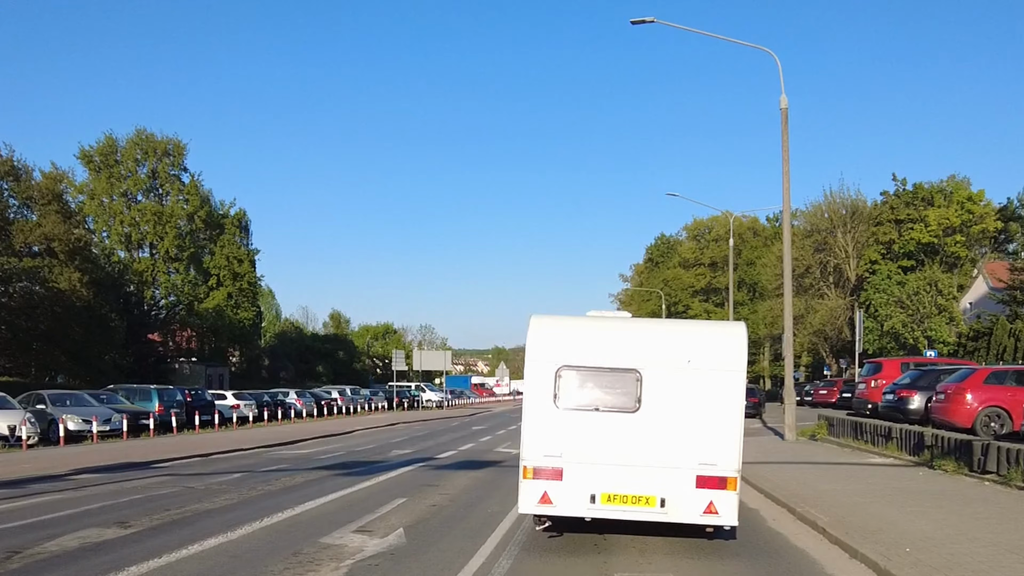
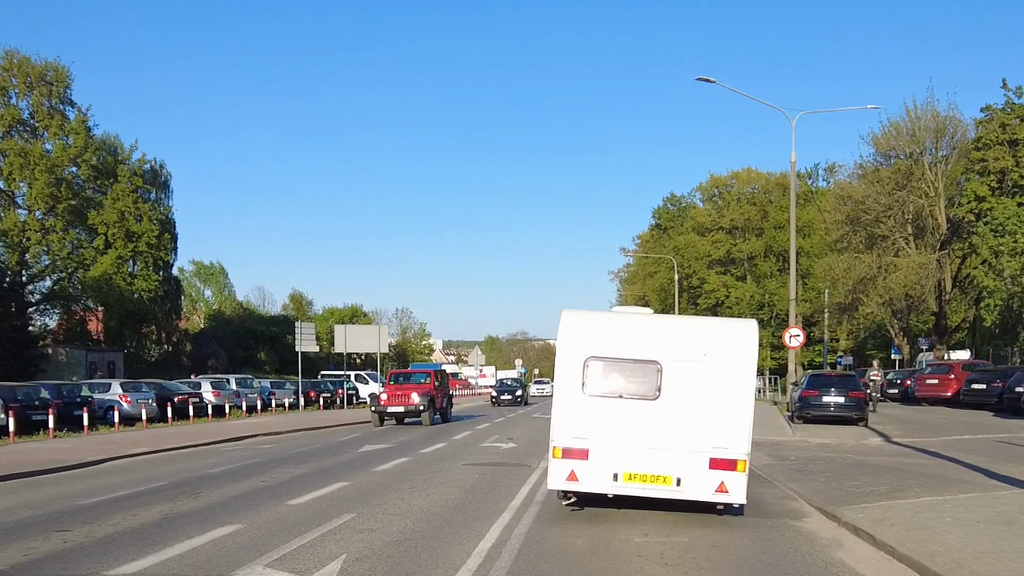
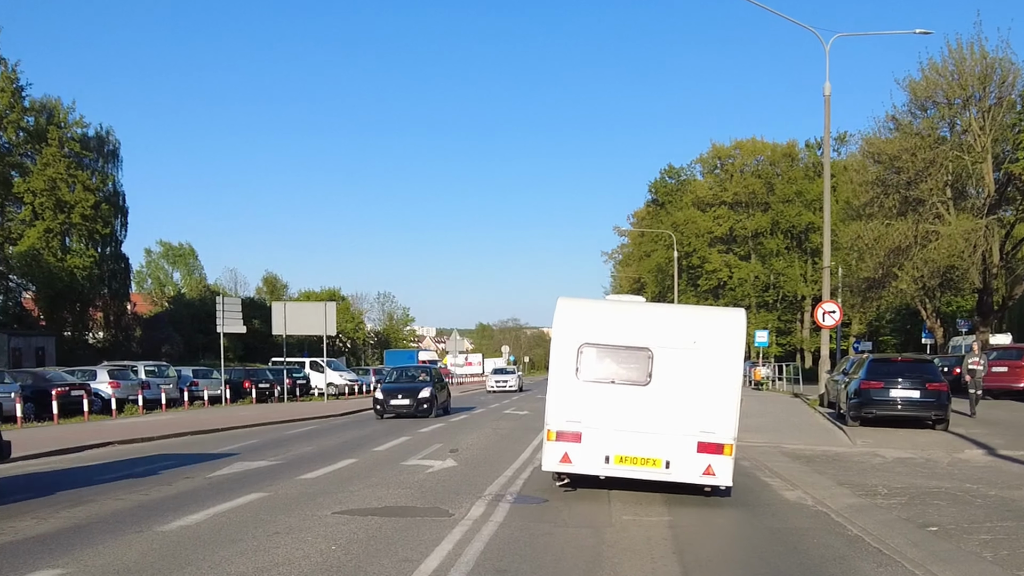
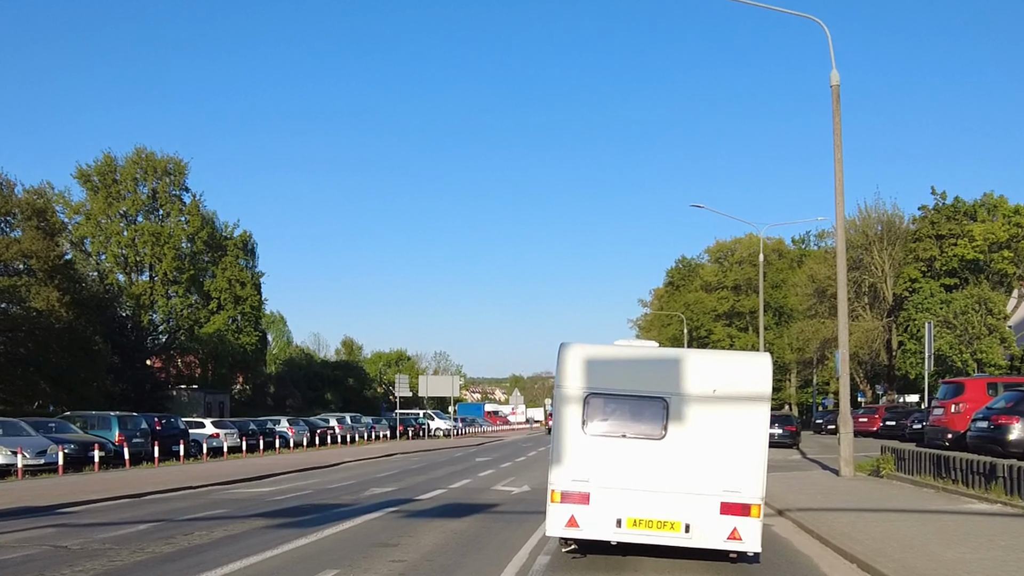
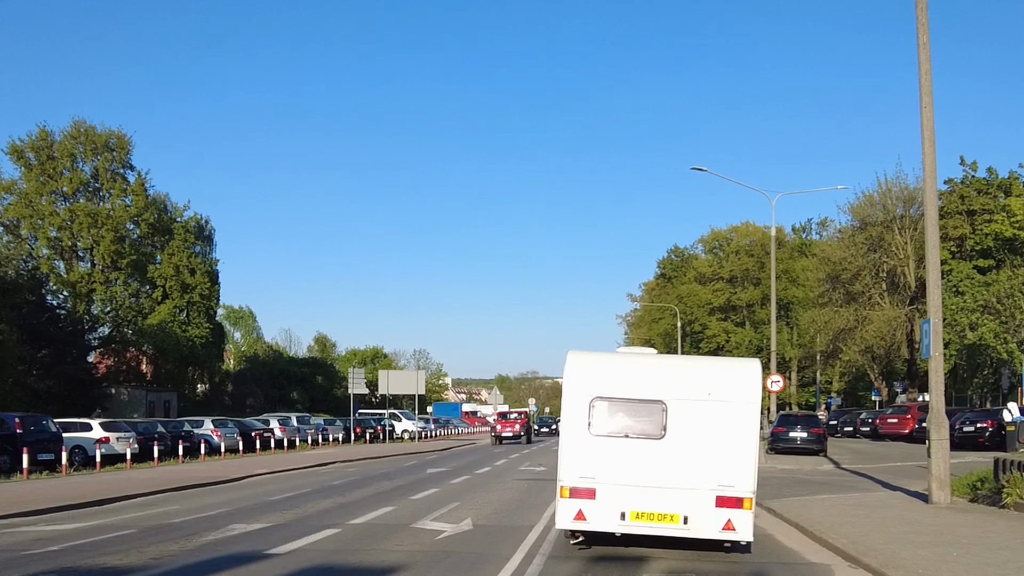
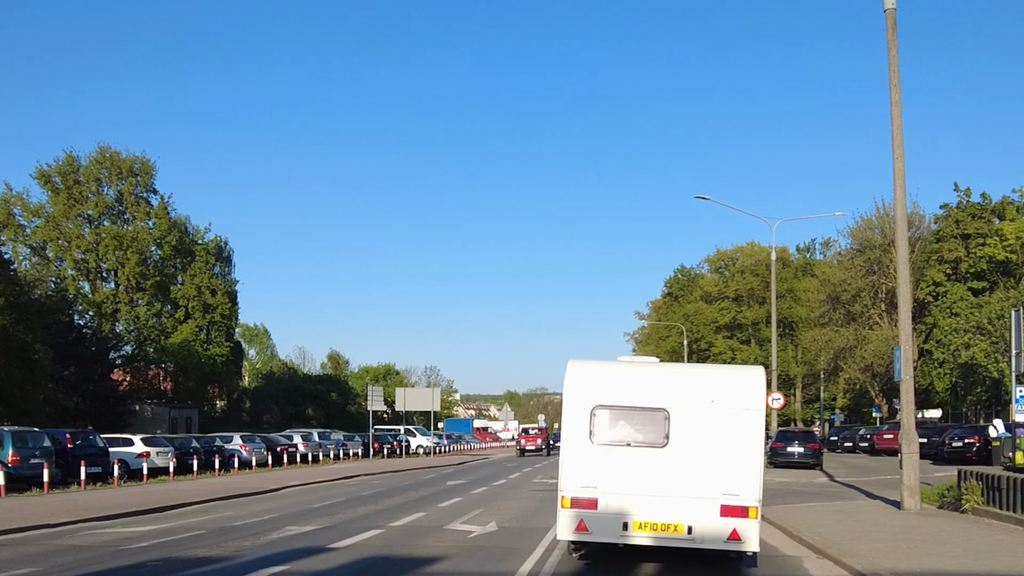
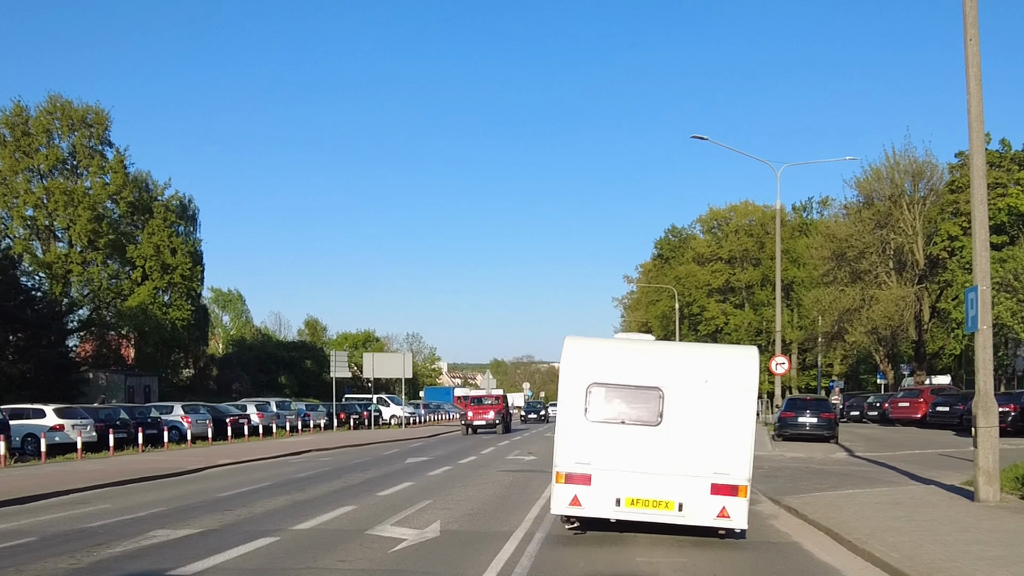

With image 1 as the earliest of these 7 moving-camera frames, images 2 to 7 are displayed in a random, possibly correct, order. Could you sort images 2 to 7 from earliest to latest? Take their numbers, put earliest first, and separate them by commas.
4, 6, 5, 7, 2, 3
